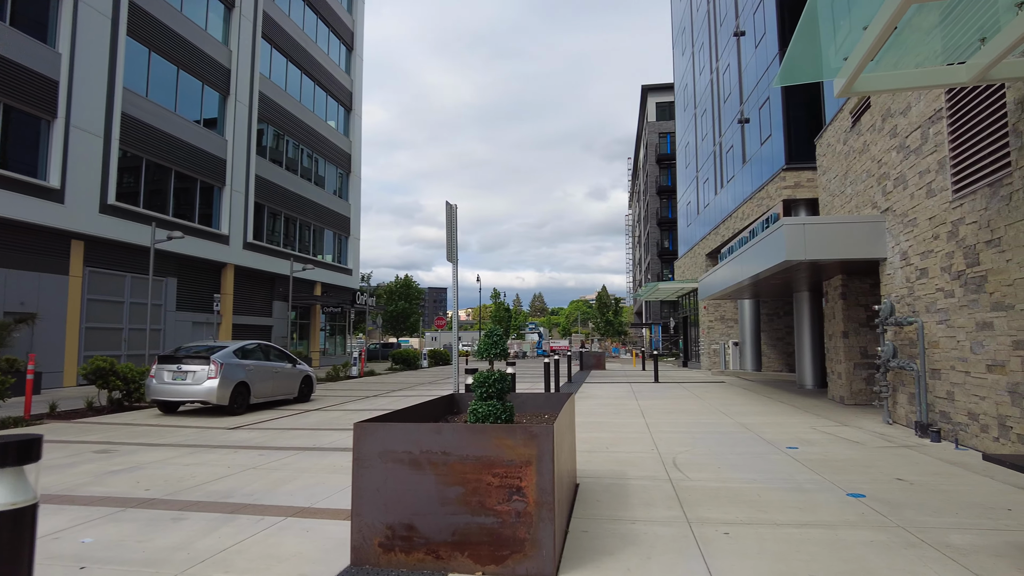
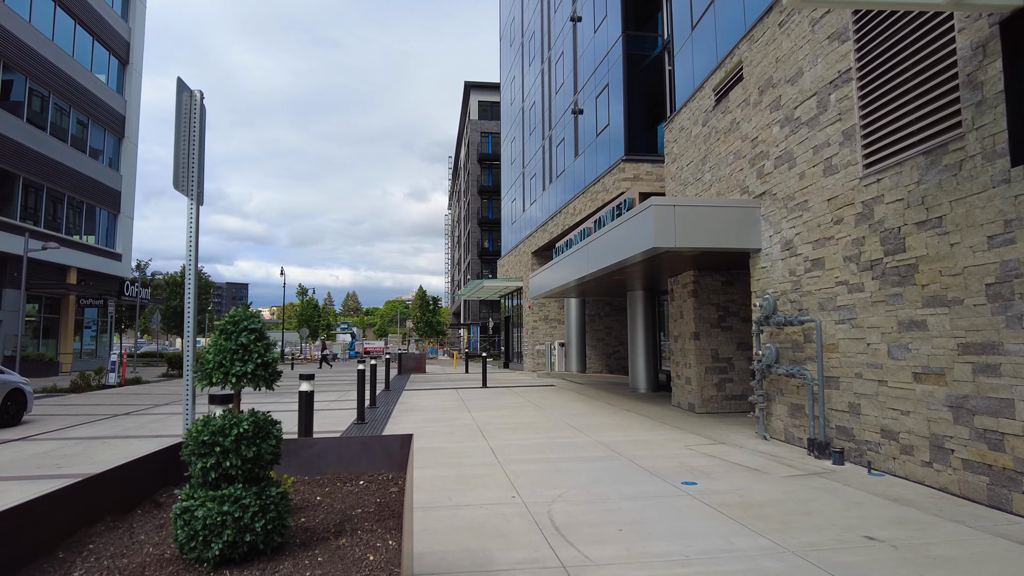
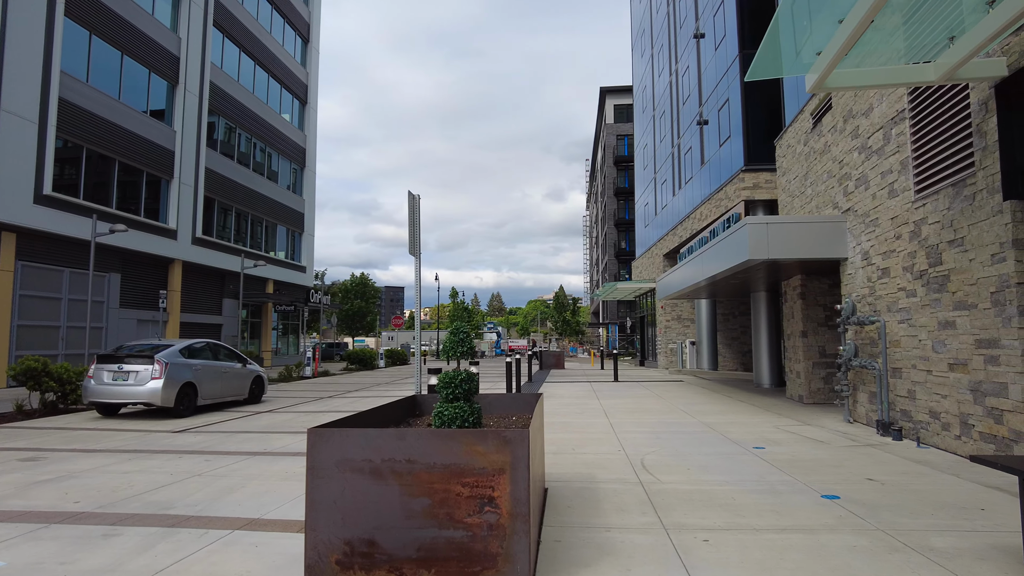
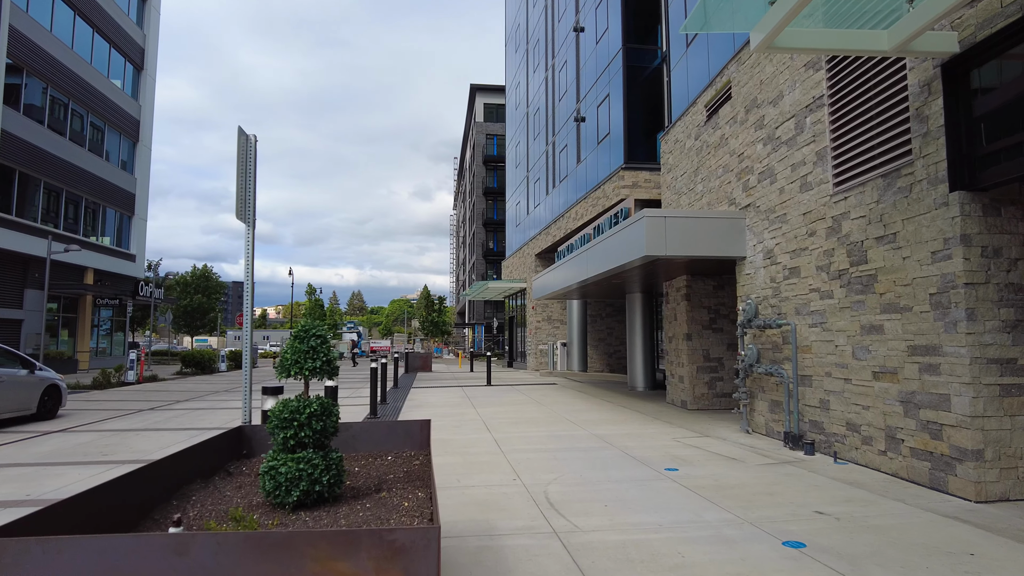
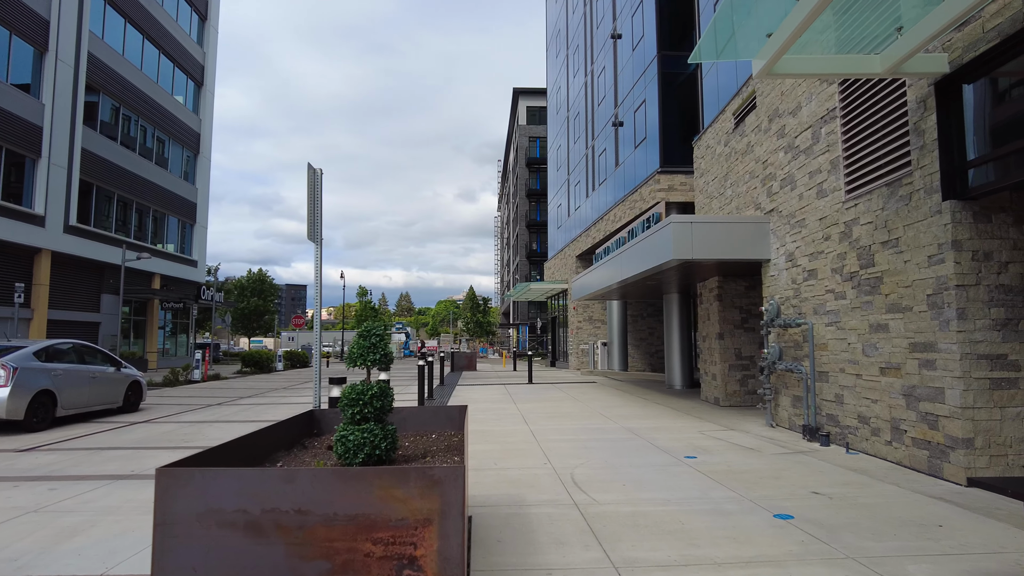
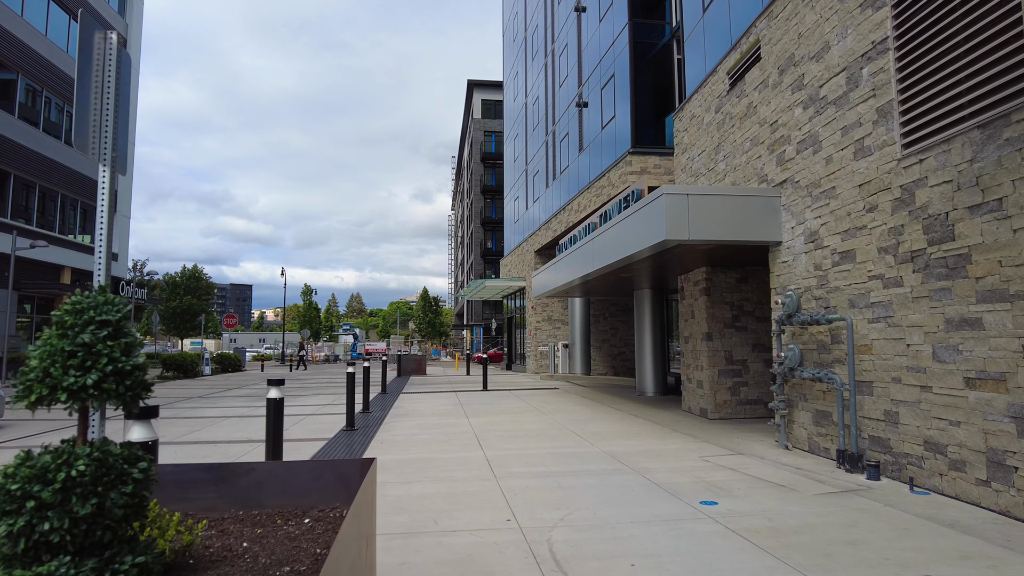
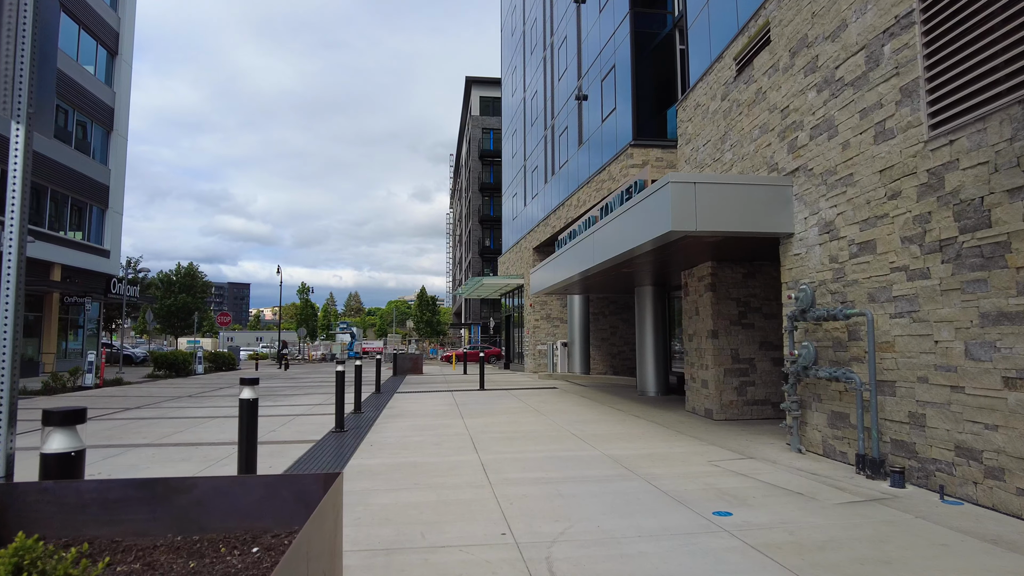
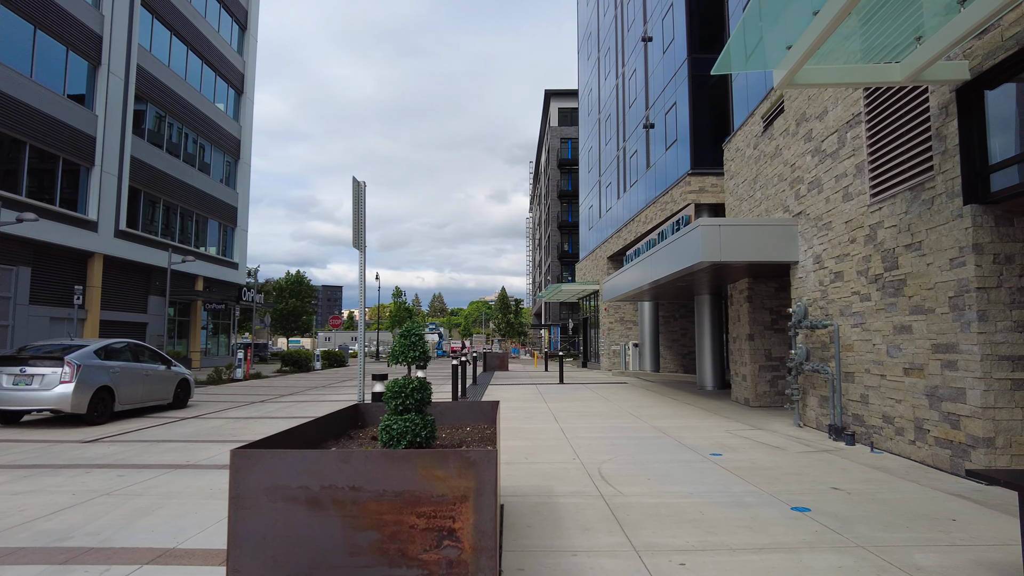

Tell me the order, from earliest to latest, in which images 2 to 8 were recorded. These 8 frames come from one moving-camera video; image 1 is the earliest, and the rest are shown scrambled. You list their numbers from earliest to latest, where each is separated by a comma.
3, 8, 5, 4, 2, 6, 7
